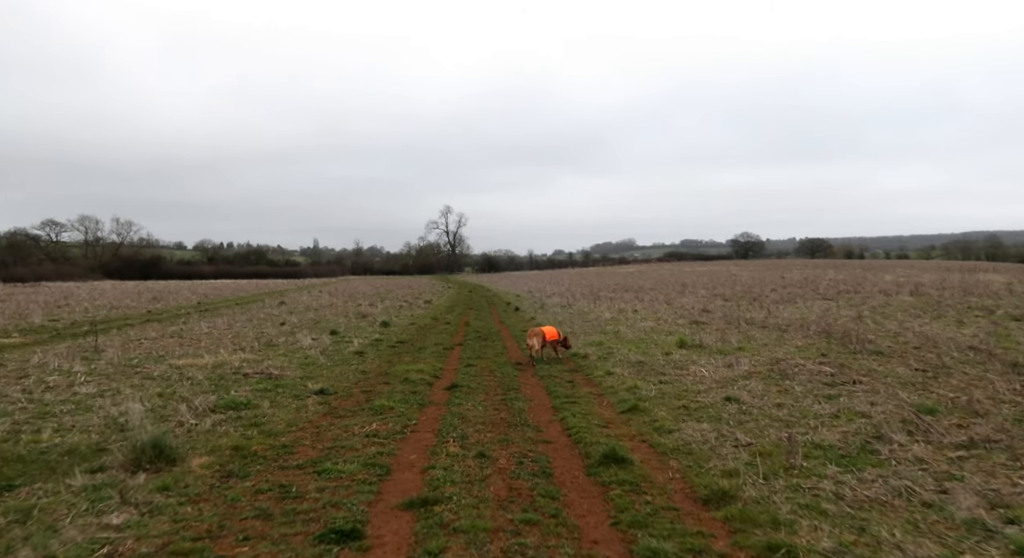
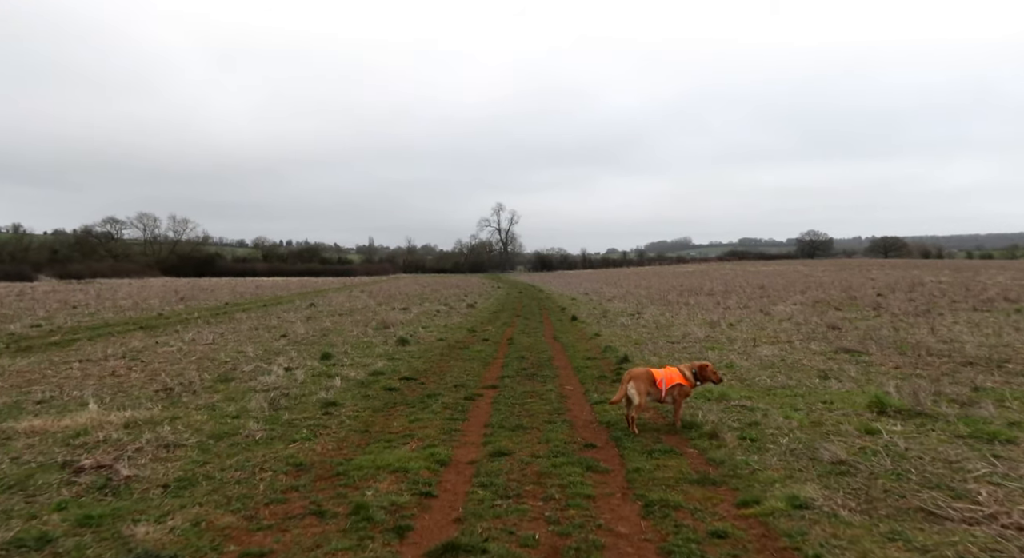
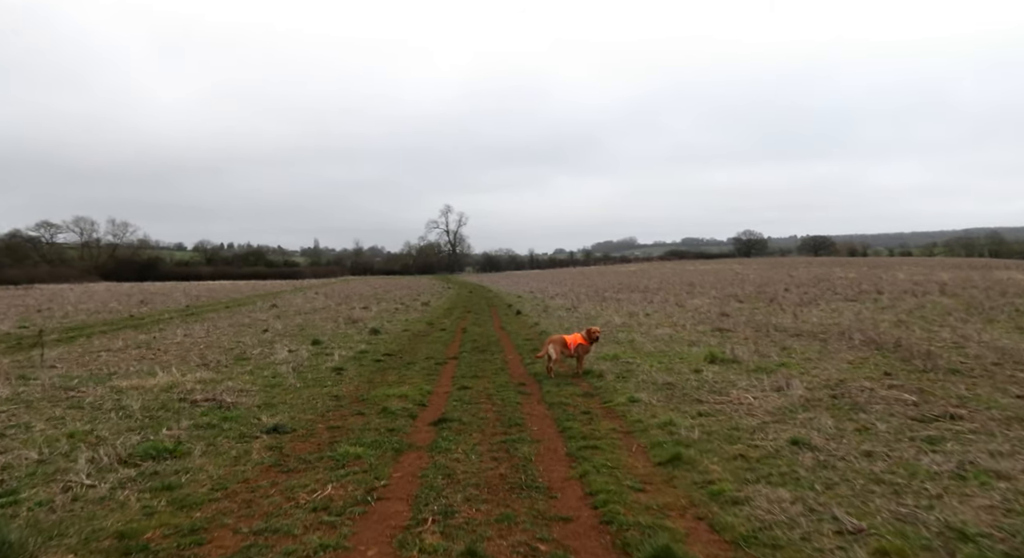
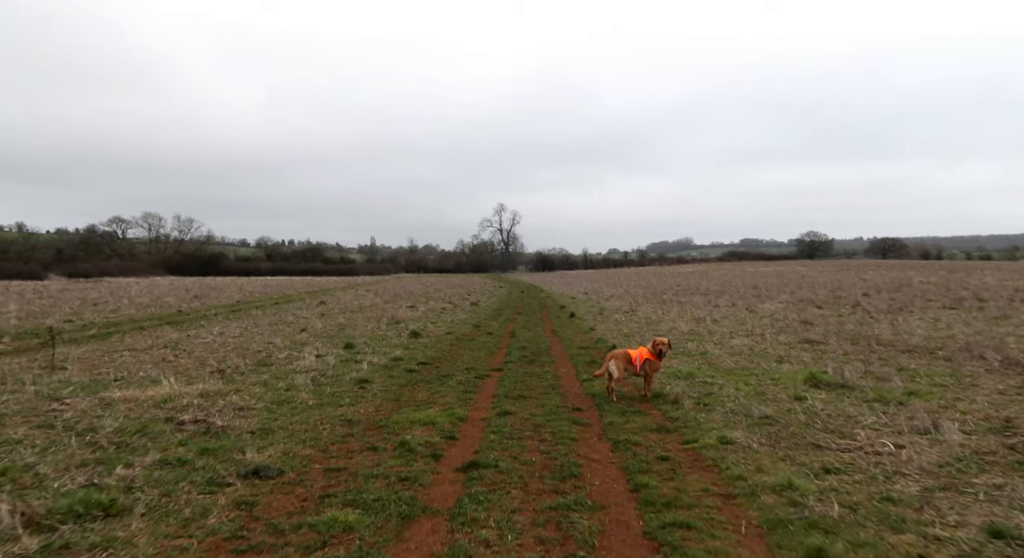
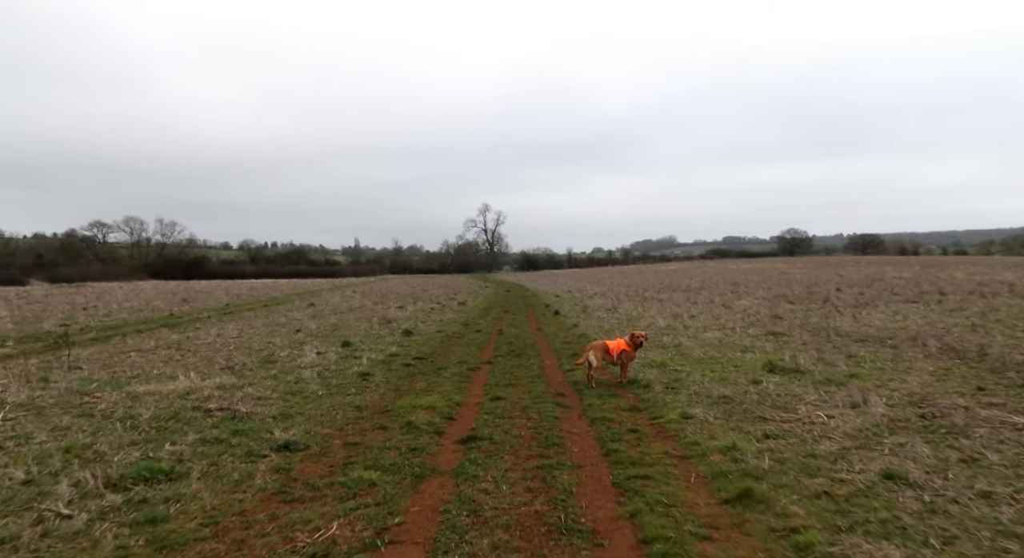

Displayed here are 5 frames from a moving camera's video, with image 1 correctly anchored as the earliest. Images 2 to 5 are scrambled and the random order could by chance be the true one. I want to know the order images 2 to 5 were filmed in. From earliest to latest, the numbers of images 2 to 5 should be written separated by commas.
3, 5, 4, 2
